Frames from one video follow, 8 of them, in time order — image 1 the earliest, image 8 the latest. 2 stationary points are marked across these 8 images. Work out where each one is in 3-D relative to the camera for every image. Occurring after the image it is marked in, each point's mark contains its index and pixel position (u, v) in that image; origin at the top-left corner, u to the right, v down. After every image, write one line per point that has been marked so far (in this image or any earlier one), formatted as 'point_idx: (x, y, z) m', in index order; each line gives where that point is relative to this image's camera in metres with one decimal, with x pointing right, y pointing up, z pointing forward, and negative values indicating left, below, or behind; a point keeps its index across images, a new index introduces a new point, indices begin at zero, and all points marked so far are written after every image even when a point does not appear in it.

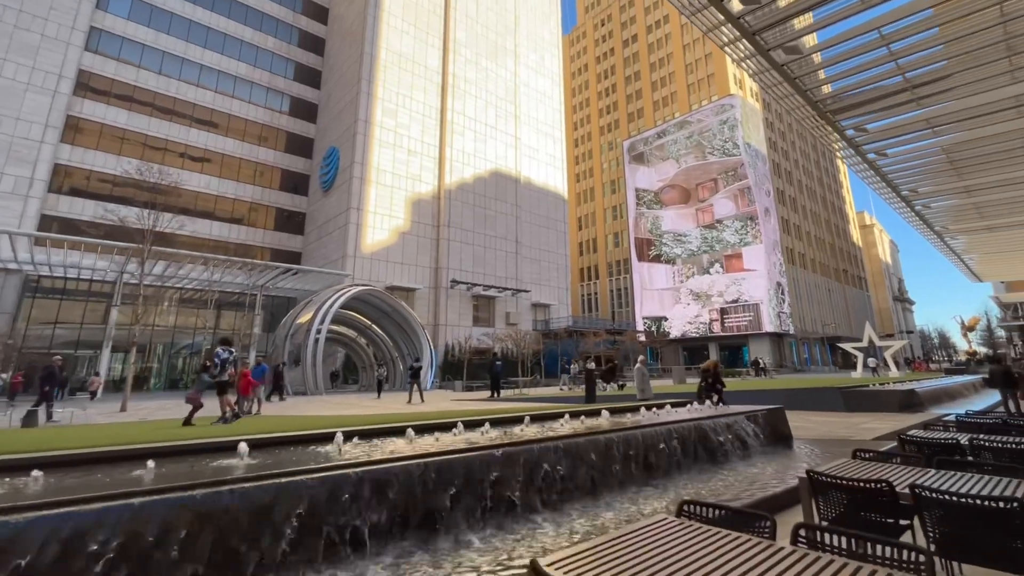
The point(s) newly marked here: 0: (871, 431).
0: (+7.3, -2.8, +10.0) m
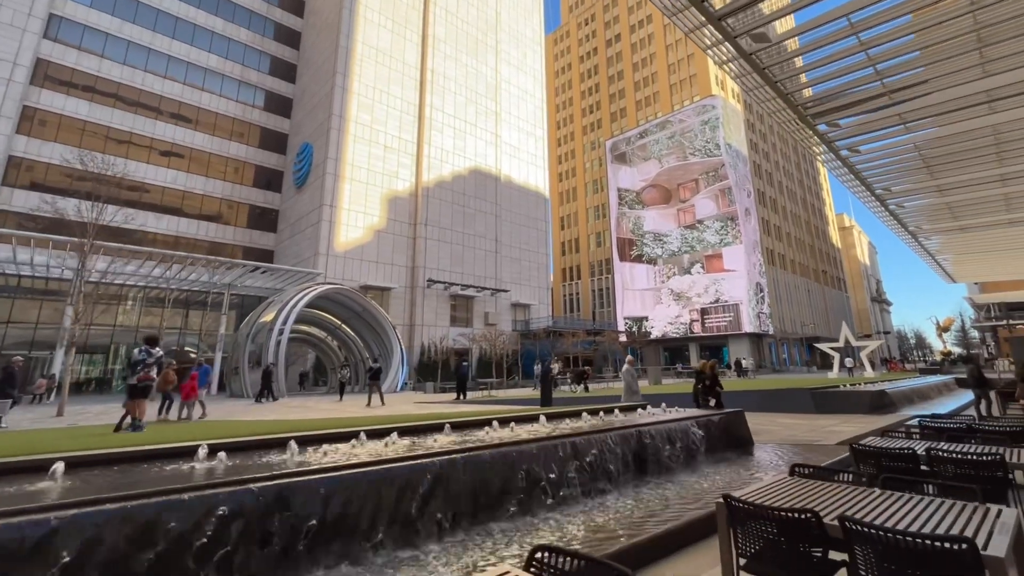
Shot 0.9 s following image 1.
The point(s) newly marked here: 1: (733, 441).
0: (+6.4, -2.8, +9.5) m
1: (+4.0, -2.8, +8.9) m
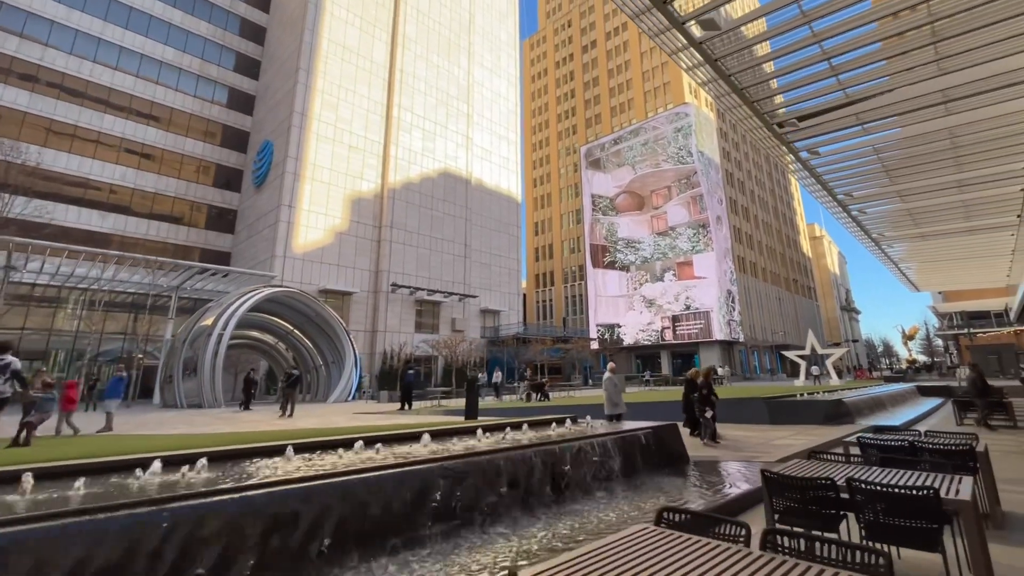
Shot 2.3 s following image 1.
0: (+5.0, -2.8, +8.8) m
1: (+2.6, -2.8, +8.1) m
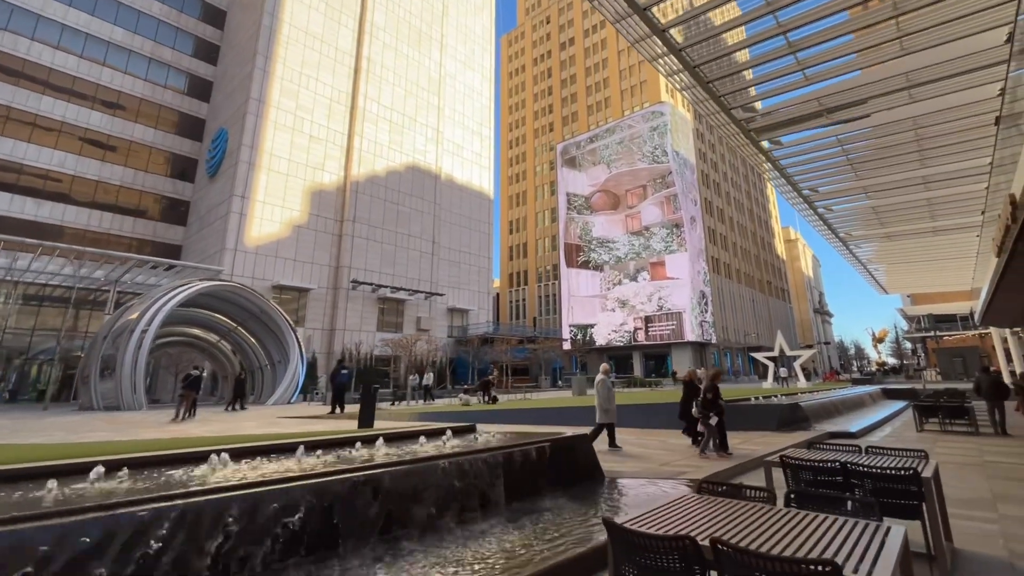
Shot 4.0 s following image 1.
0: (+3.4, -2.7, +7.8) m
1: (+1.1, -2.6, +7.0) m
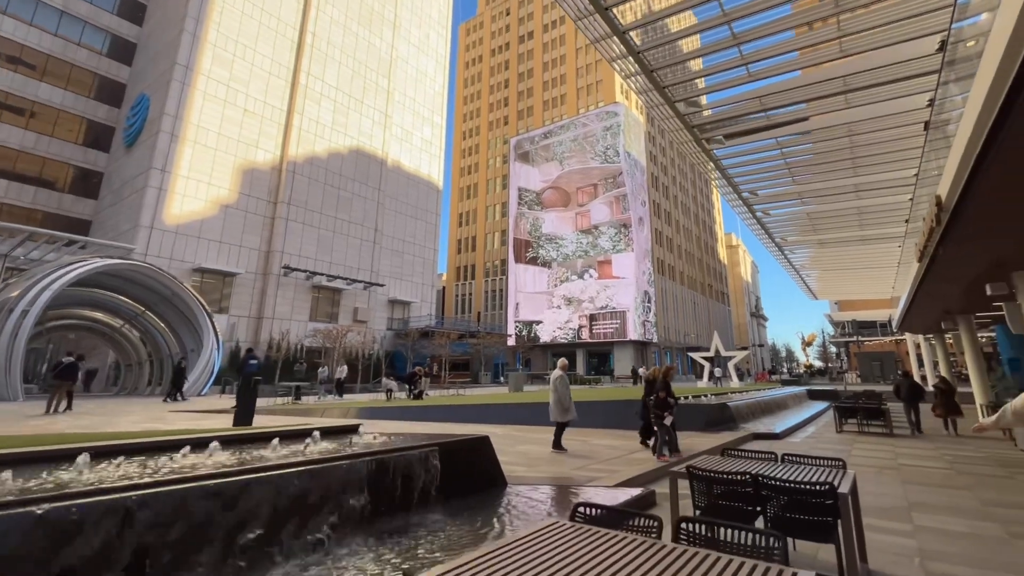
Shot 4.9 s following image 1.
0: (+2.0, -2.6, +7.4) m
1: (-0.2, -2.4, +6.3) m
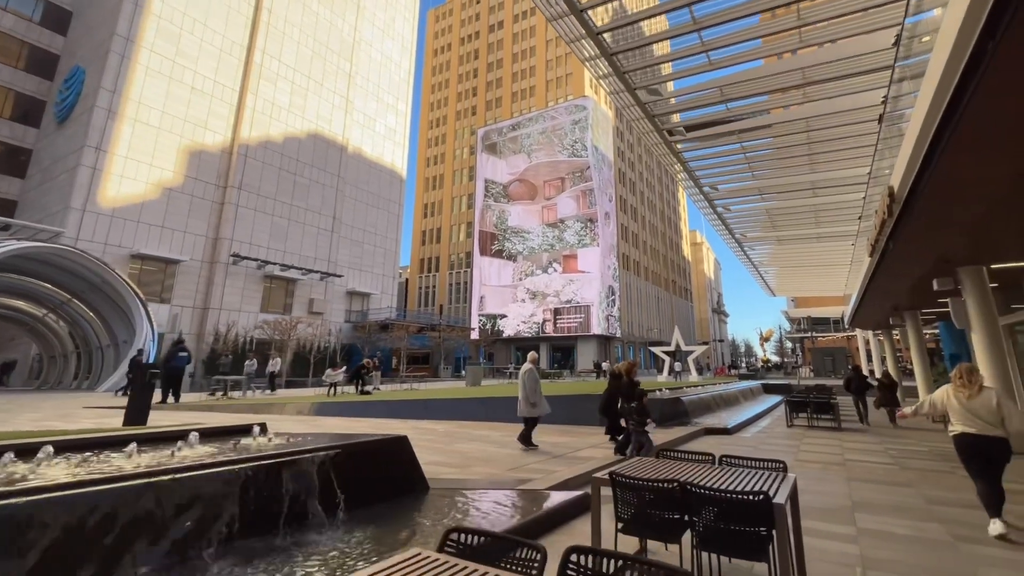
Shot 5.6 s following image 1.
0: (+1.1, -2.4, +7.0) m
1: (-1.0, -2.3, +5.7) m
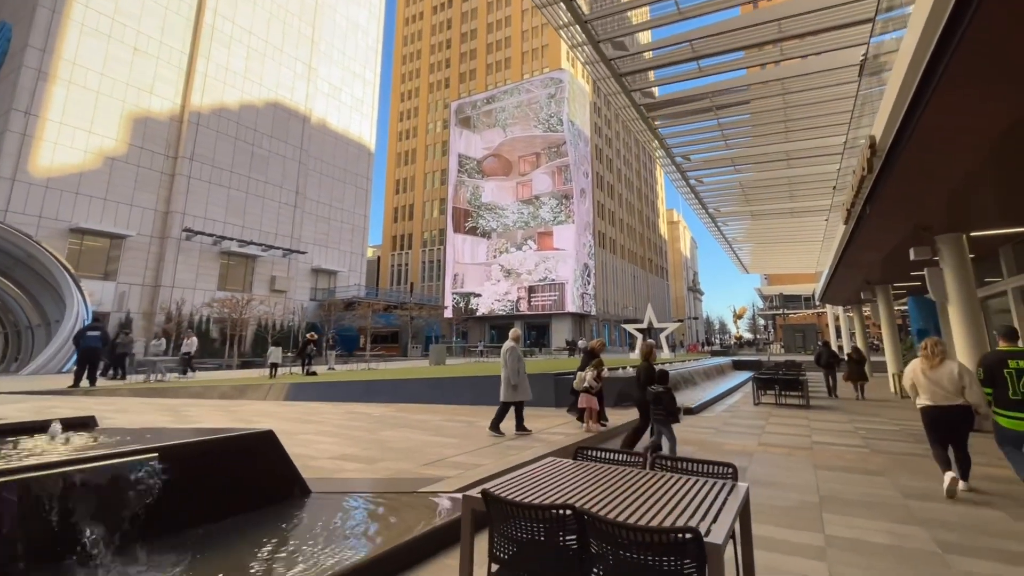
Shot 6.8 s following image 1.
0: (+0.3, -2.0, +6.2) m
1: (-1.8, -1.9, +4.9) m
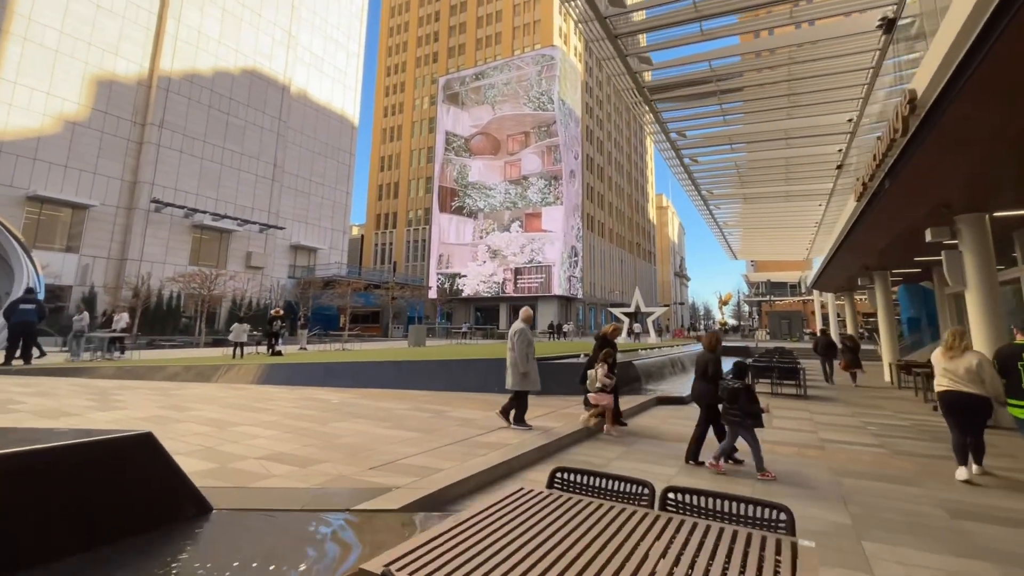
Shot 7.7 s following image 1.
0: (0.0, -1.7, +5.5) m
1: (-2.1, -1.6, +4.1) m
